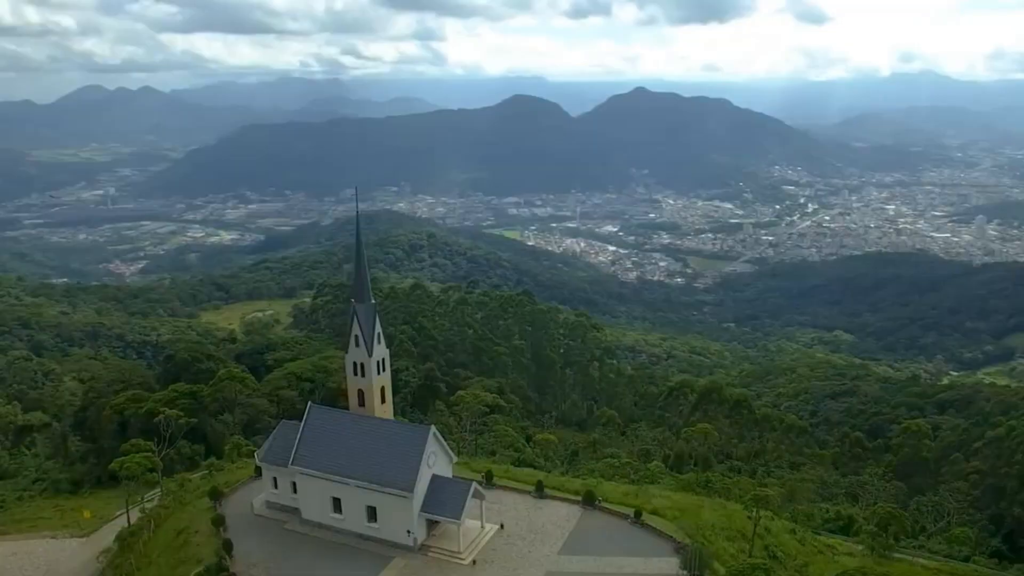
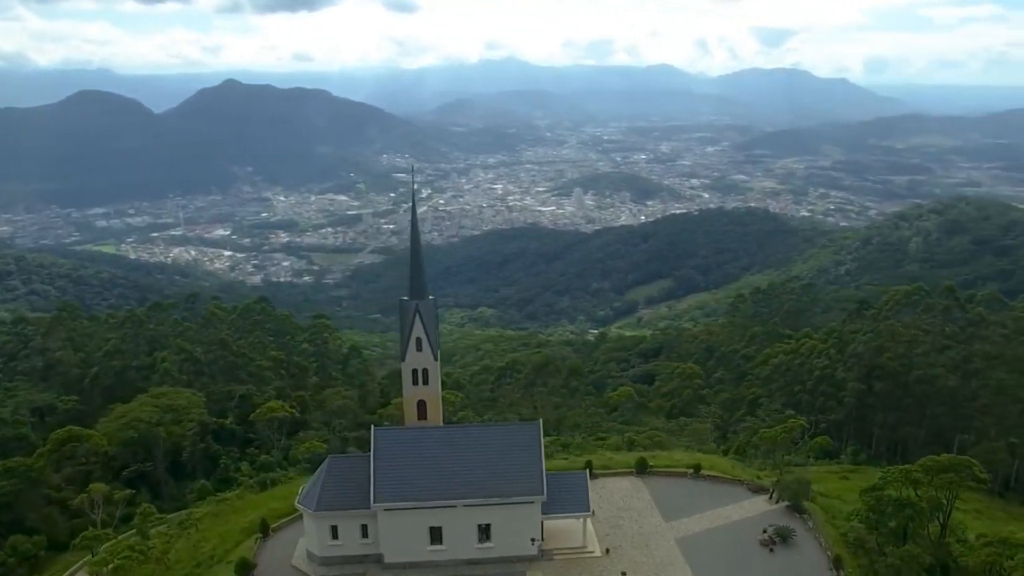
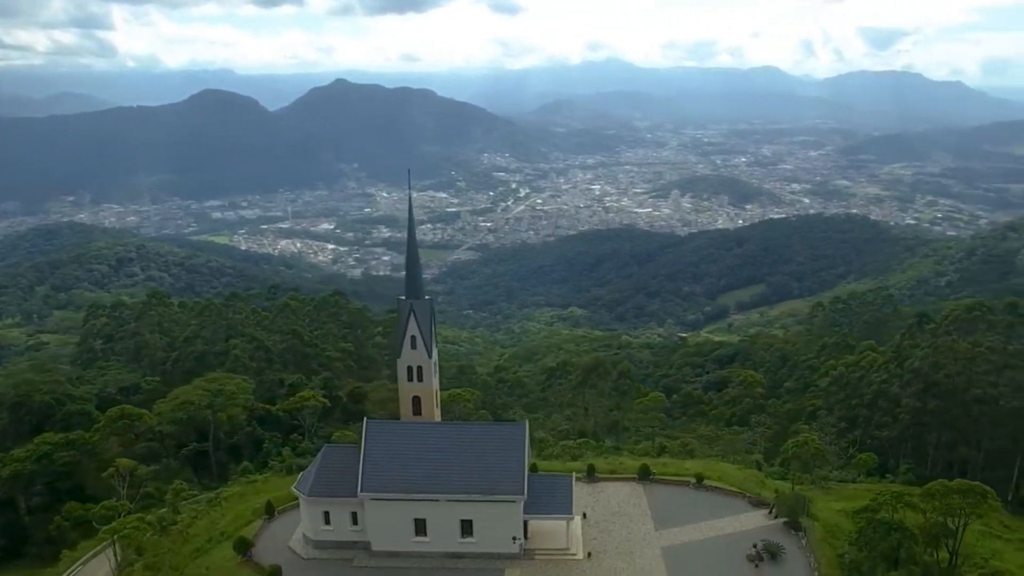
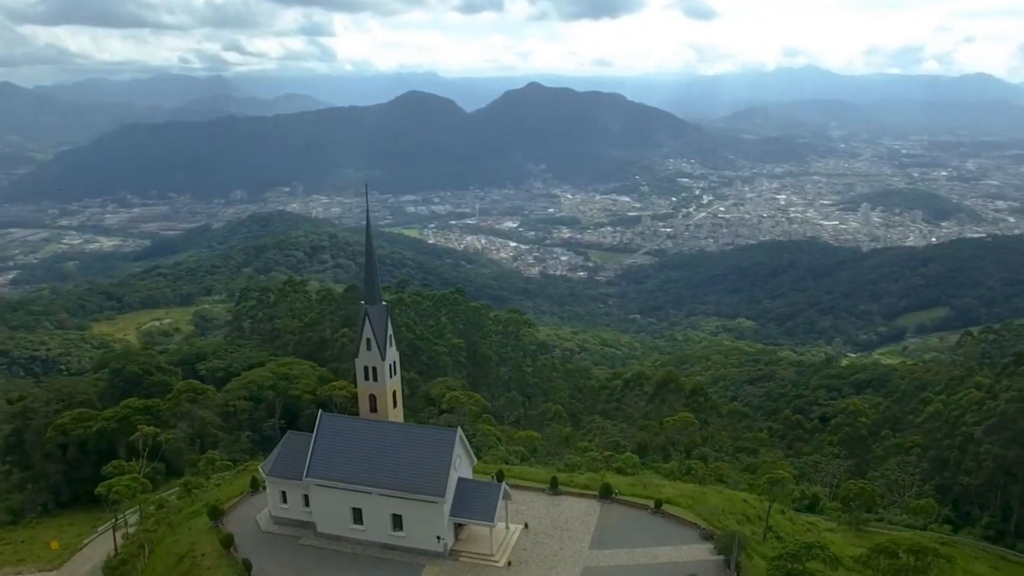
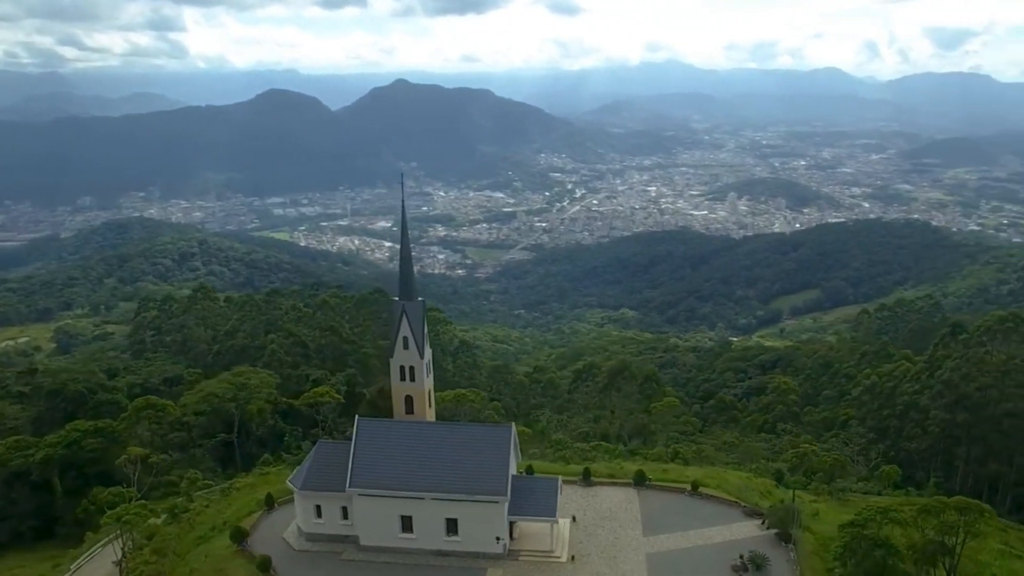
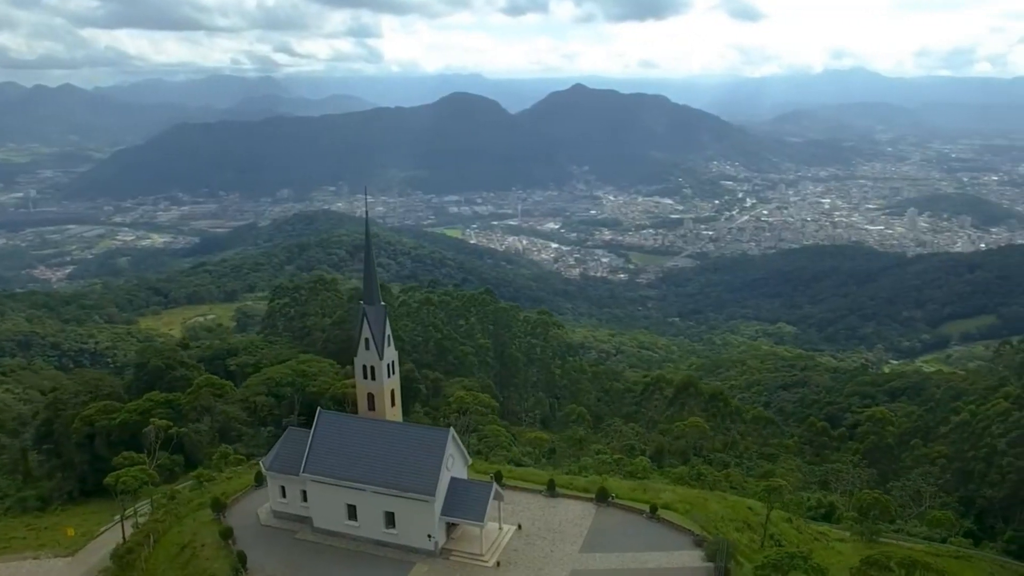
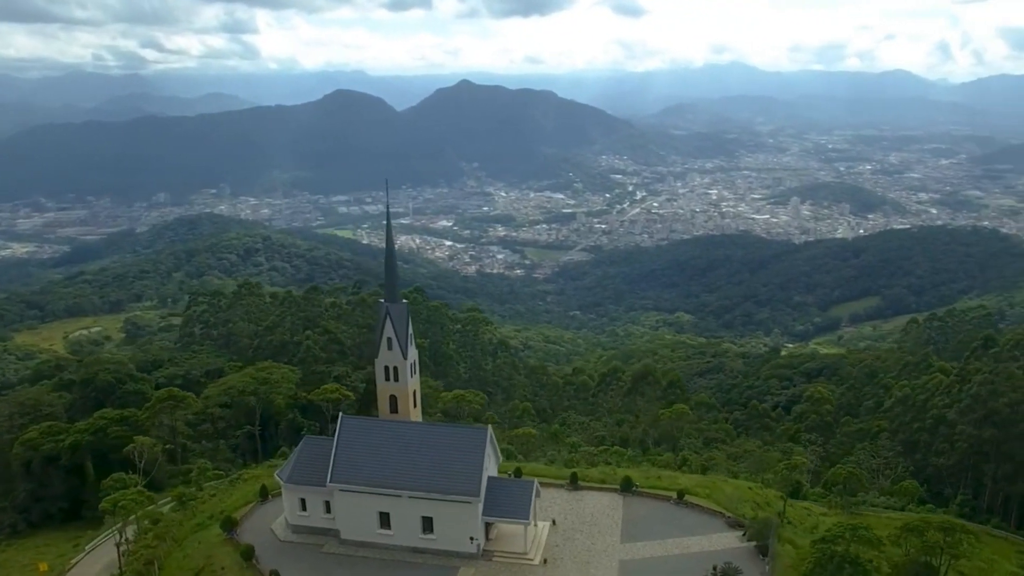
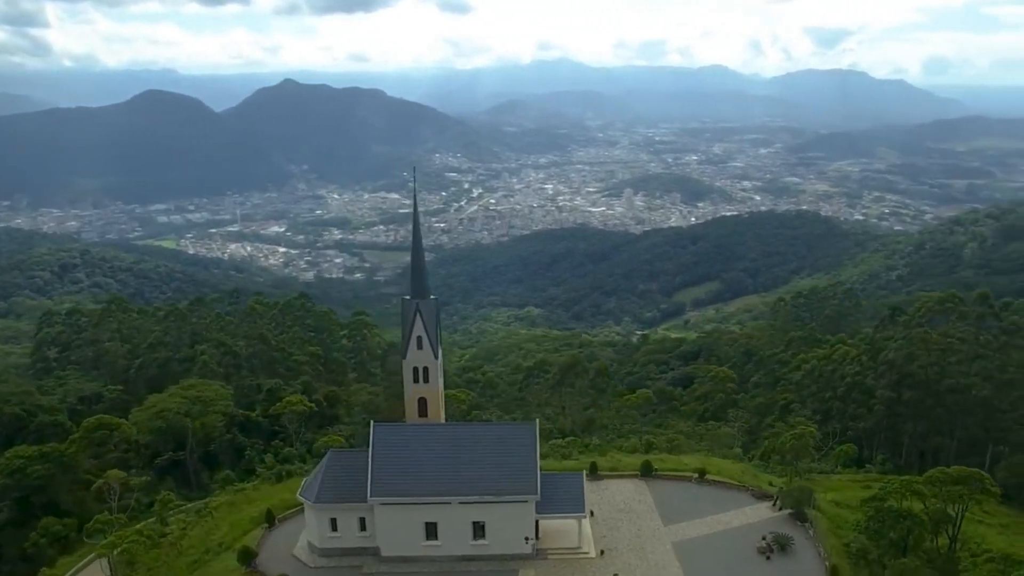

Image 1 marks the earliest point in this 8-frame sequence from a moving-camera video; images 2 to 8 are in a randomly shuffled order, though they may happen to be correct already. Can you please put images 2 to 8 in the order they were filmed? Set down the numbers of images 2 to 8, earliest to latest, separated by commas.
6, 4, 7, 5, 3, 8, 2
